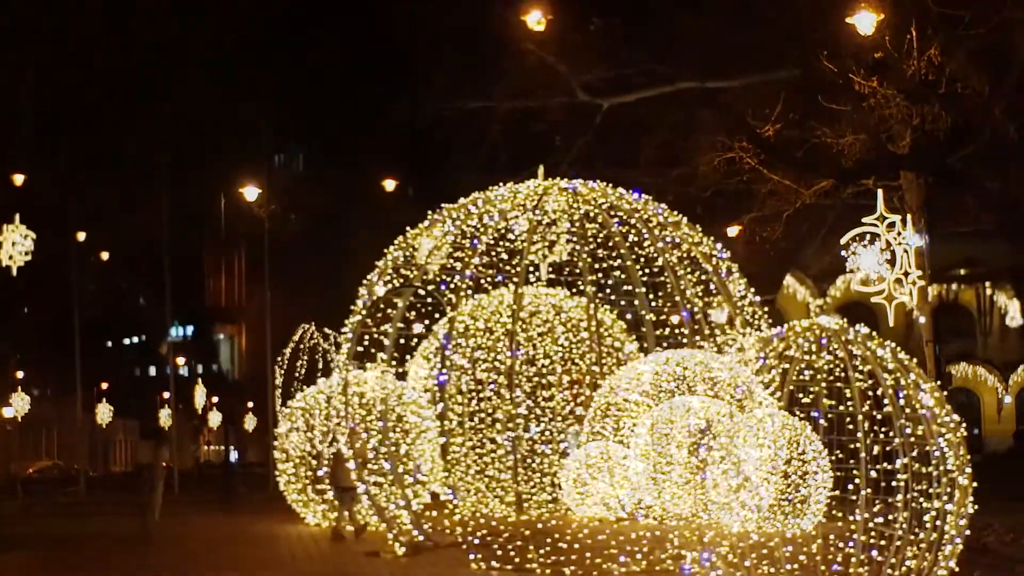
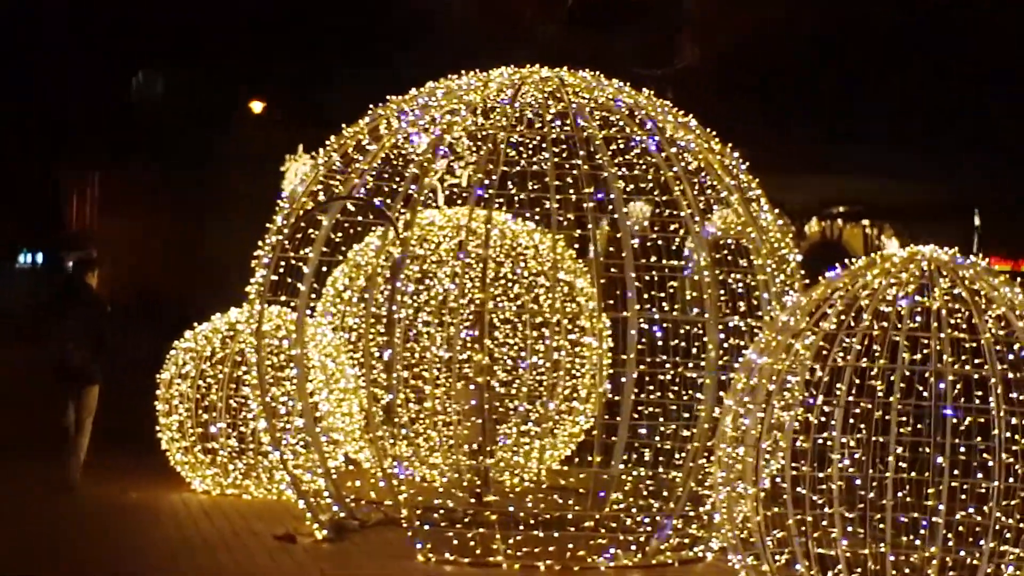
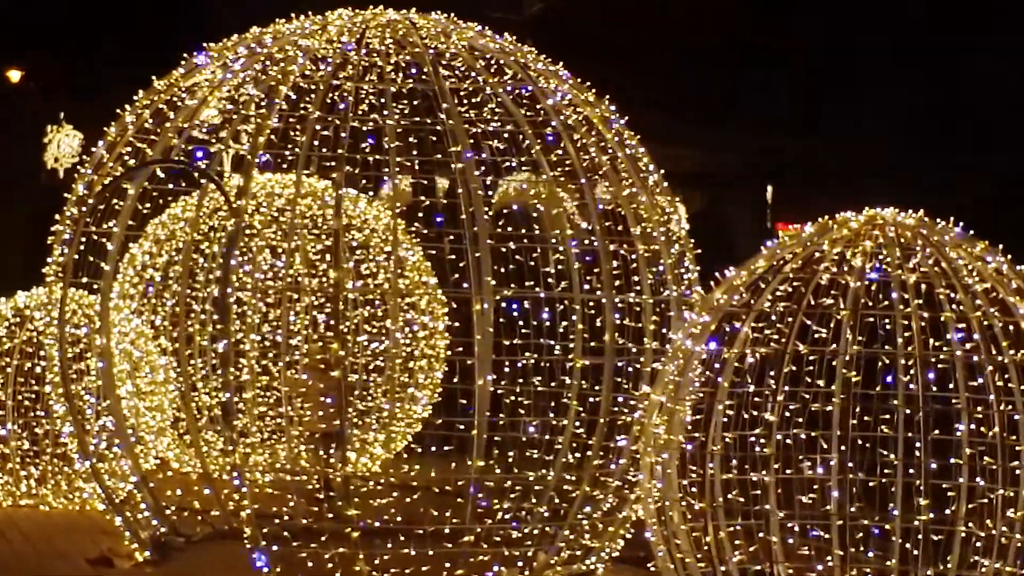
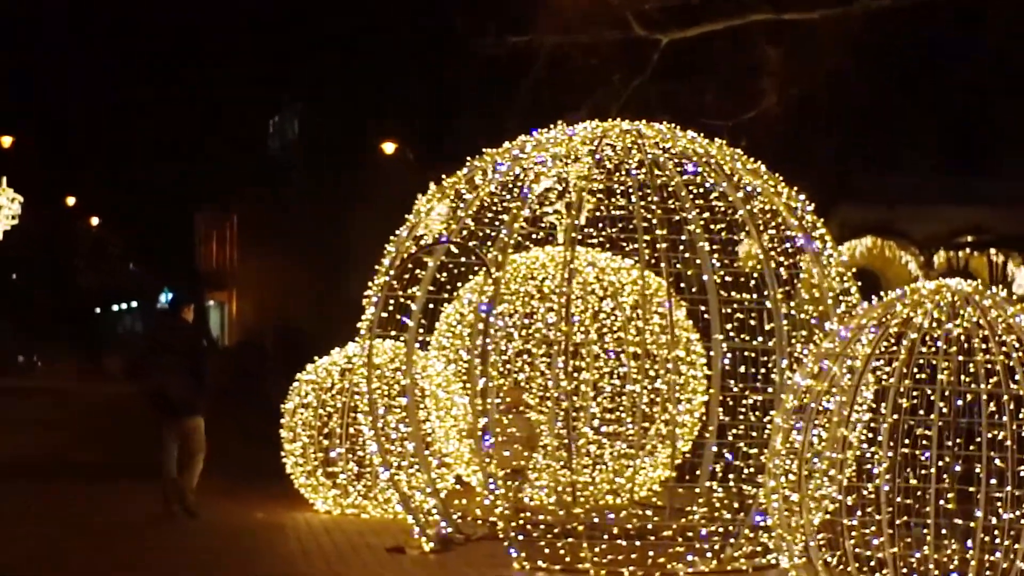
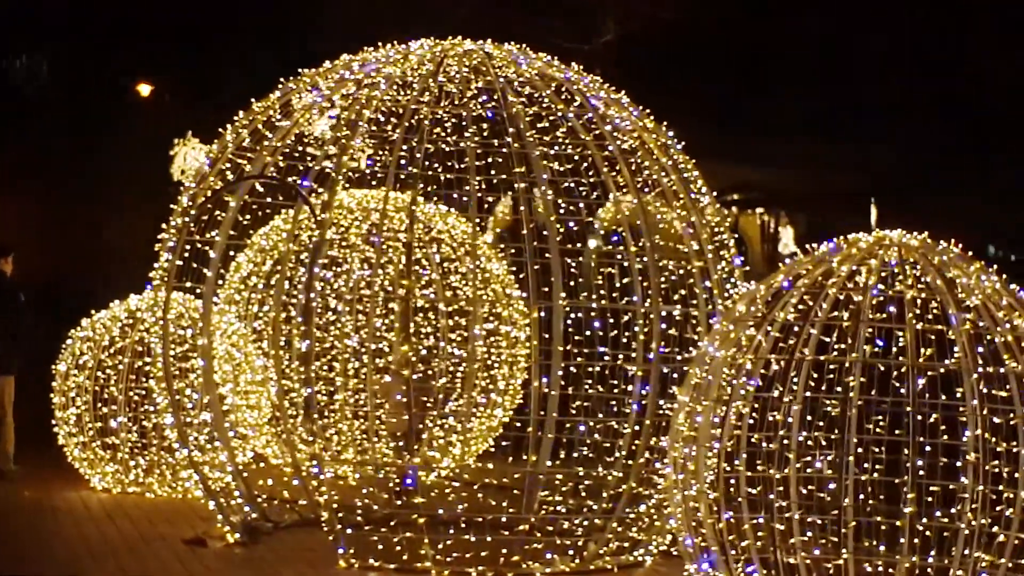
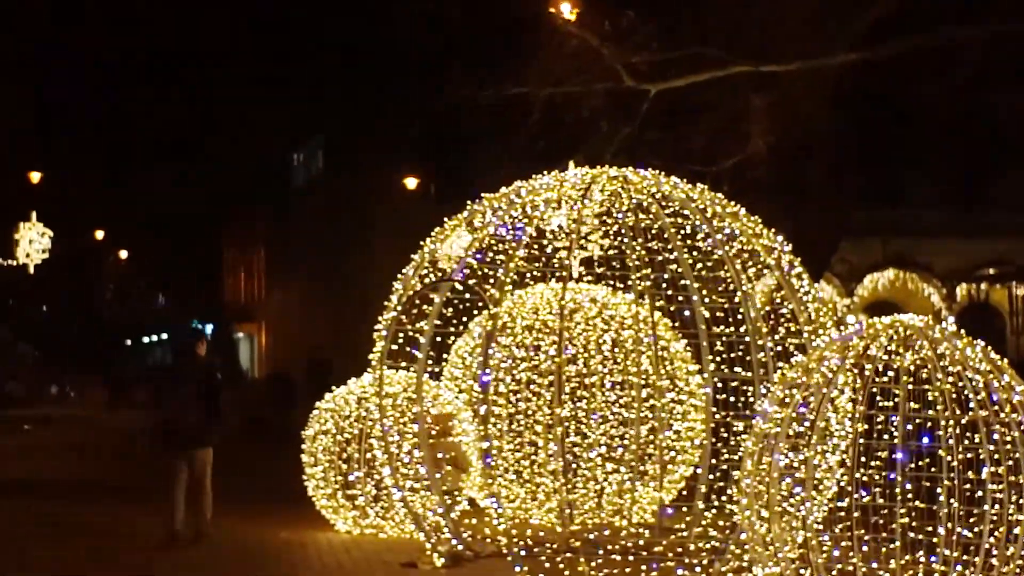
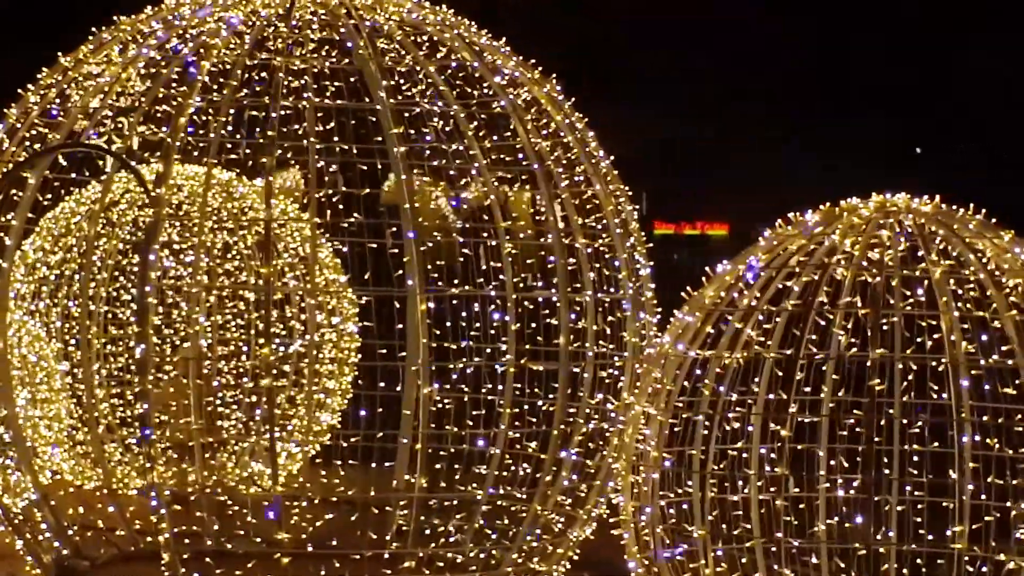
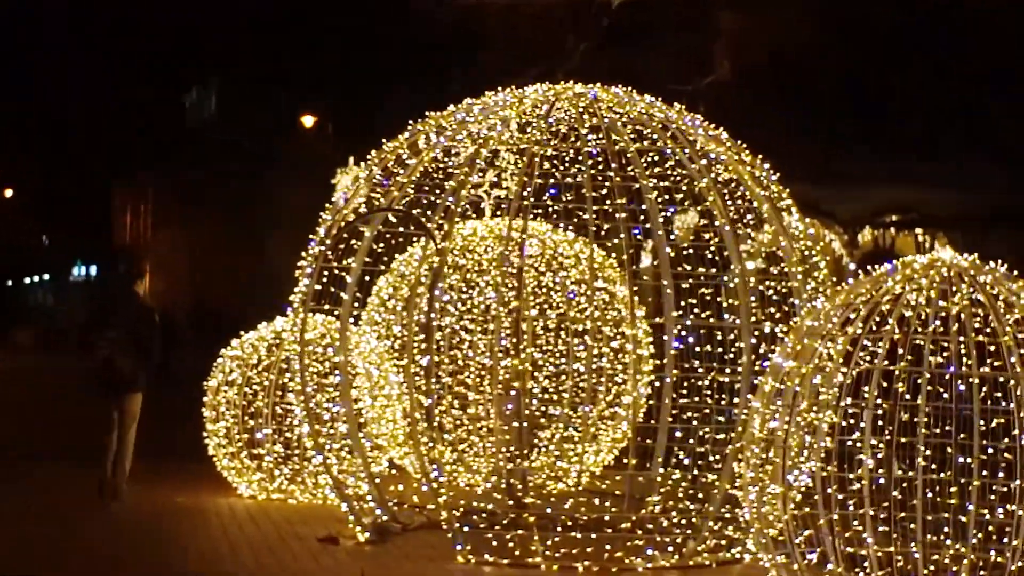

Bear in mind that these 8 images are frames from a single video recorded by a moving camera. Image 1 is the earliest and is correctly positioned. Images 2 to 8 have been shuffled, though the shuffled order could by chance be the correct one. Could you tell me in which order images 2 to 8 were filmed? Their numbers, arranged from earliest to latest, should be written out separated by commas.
6, 4, 8, 2, 5, 3, 7
